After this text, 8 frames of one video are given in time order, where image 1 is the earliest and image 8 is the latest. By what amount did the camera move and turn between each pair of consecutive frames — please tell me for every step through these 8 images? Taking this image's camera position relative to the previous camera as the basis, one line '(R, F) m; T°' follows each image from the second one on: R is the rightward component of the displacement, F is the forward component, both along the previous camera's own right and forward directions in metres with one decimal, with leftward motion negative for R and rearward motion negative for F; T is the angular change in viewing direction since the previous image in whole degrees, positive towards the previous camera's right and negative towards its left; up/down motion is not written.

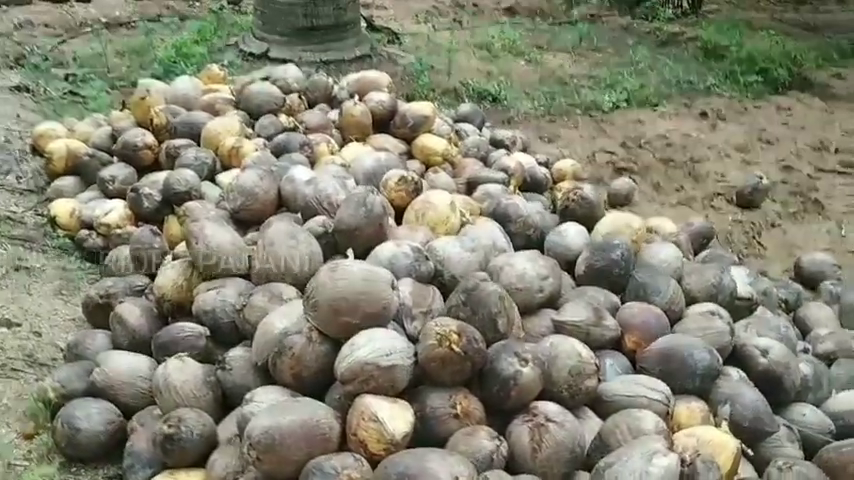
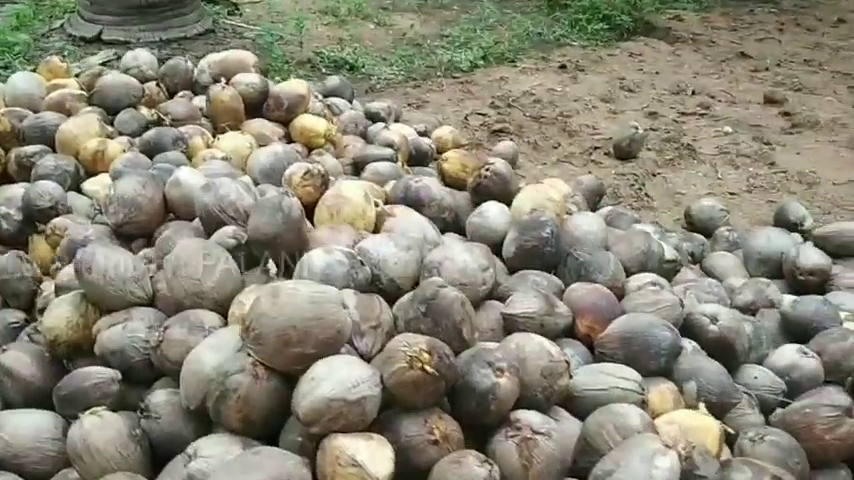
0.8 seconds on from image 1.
(-0.2, +0.3) m; +10°
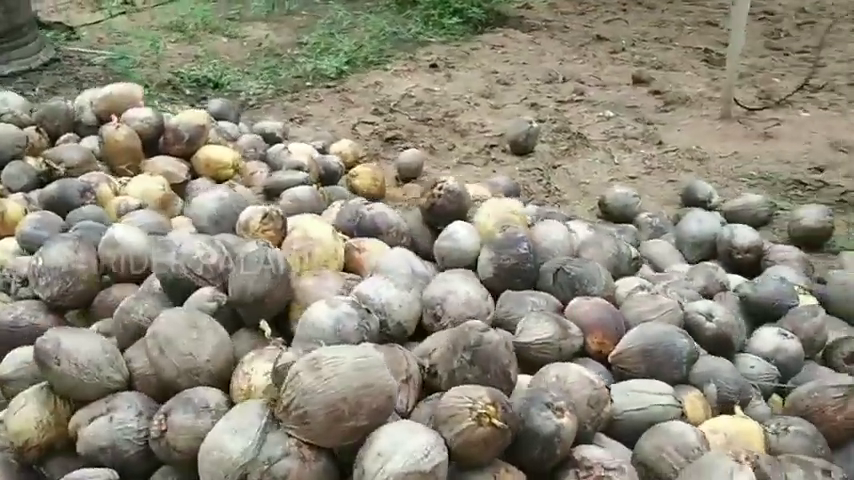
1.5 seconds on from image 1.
(-0.4, +0.2) m; +10°
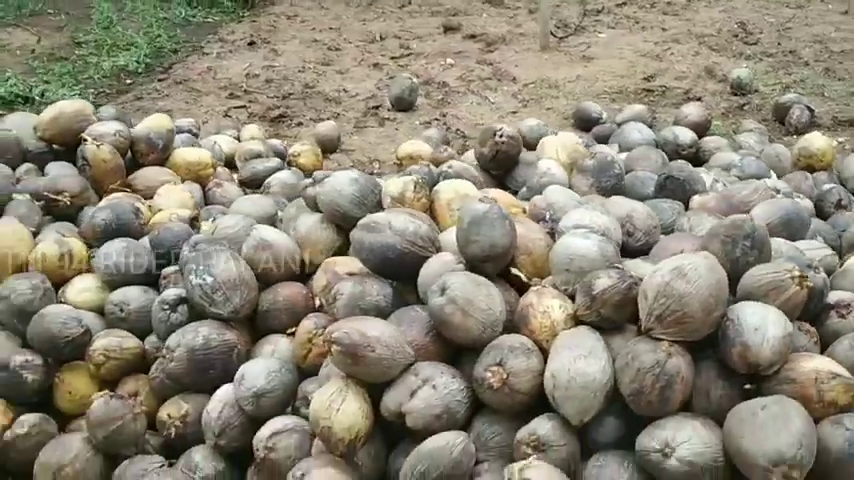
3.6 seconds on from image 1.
(-1.5, 0.0) m; +20°
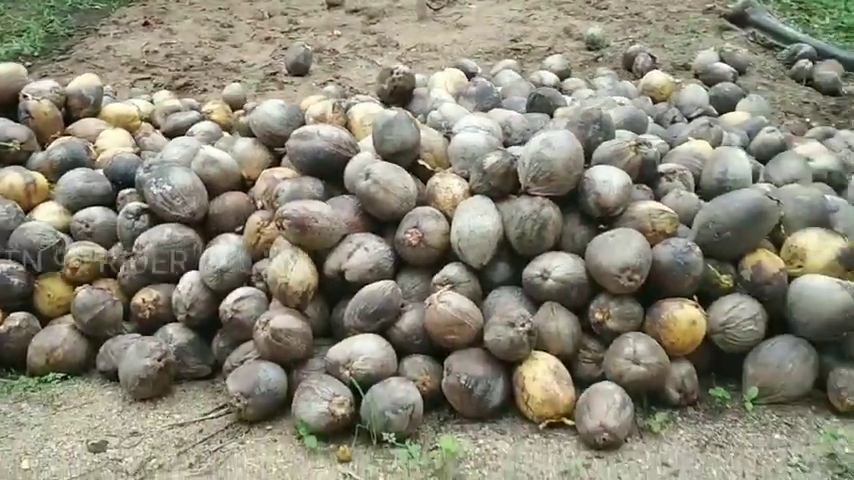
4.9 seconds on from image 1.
(-0.2, -0.7) m; +7°
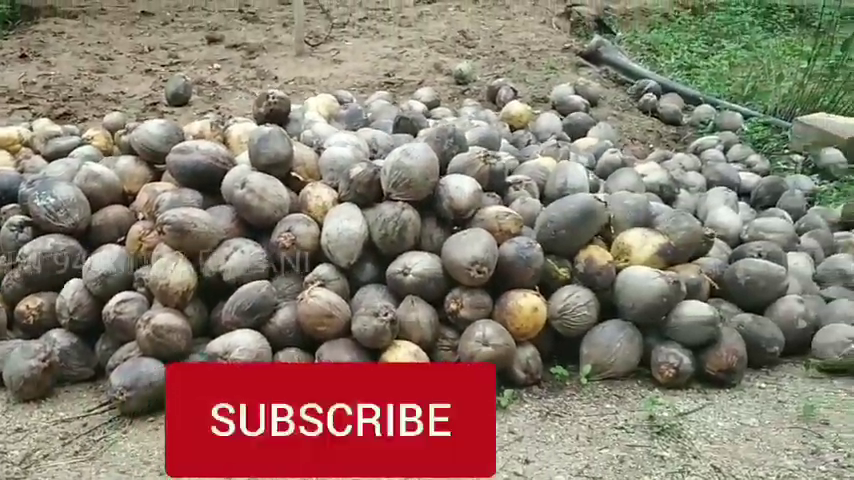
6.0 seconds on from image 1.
(+0.1, -0.3) m; +7°
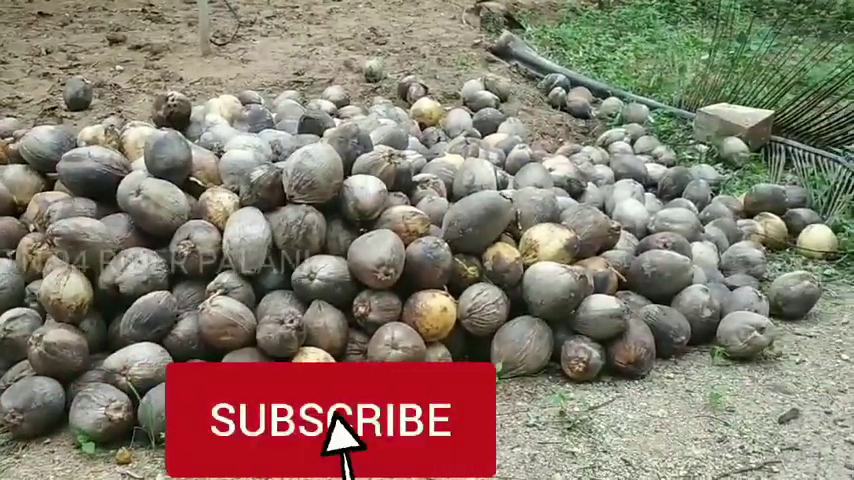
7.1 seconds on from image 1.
(+0.1, +0.1) m; +5°
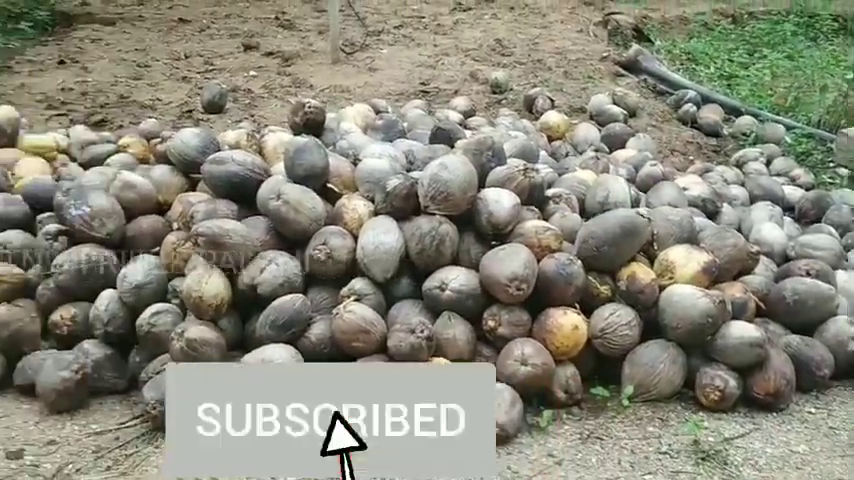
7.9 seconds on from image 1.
(-0.1, 0.0) m; -7°
